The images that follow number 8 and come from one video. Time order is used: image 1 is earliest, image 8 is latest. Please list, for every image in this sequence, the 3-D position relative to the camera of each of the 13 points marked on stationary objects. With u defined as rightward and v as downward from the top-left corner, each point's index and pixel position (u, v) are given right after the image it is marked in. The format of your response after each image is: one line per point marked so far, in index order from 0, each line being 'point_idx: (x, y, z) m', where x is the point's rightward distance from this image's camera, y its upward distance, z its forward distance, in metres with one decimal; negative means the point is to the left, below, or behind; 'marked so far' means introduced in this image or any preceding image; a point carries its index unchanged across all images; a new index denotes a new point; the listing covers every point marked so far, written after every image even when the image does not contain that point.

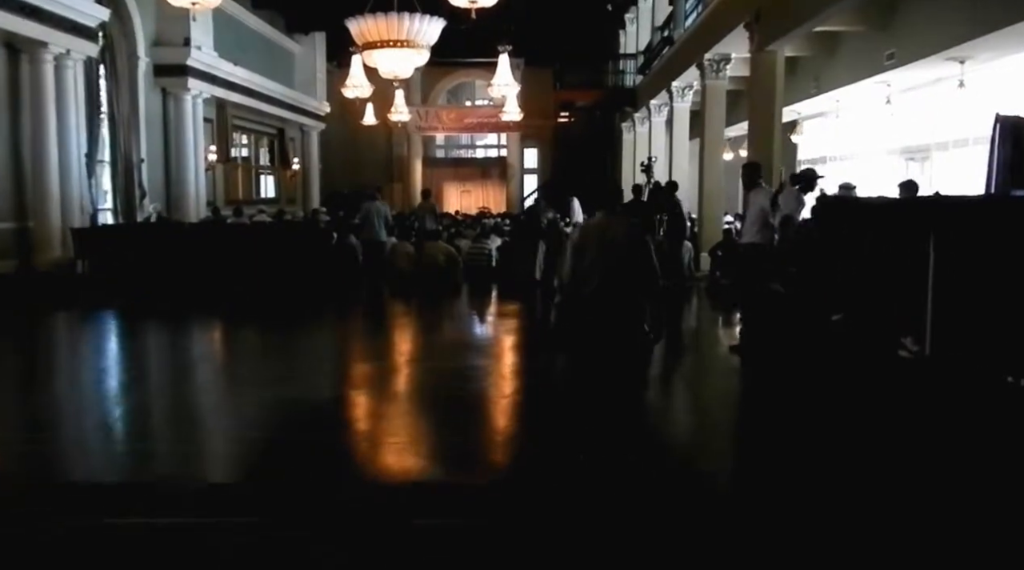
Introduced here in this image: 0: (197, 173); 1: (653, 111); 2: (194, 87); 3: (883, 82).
0: (-4.6, +1.6, +14.1) m
1: (+2.5, +3.0, +16.8) m
2: (-4.5, +2.8, +13.7) m
3: (+4.4, +2.4, +11.3) m
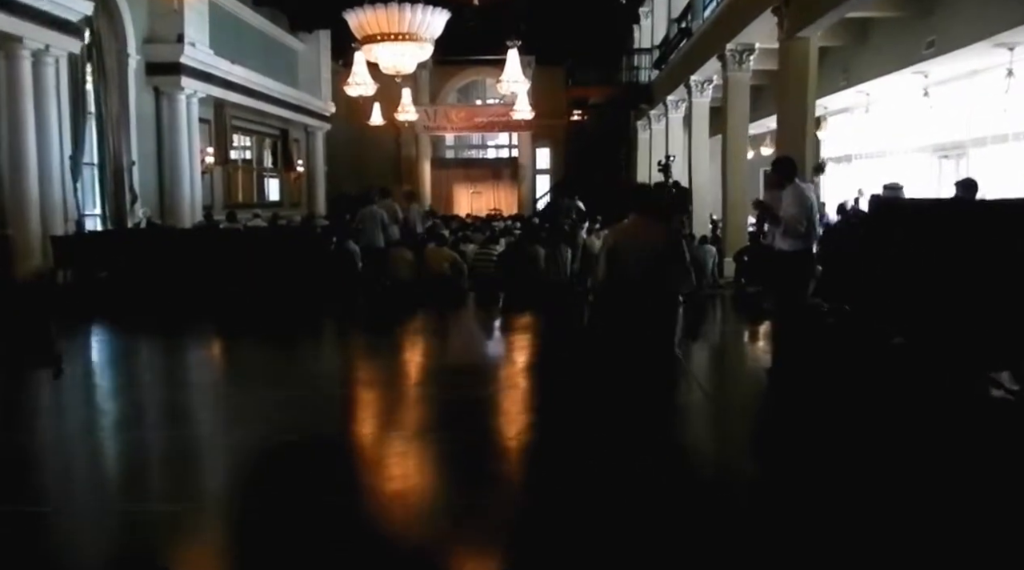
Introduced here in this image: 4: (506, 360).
0: (-4.5, +1.5, +13.5) m
1: (+2.6, +3.0, +16.0) m
2: (-4.4, +2.7, +13.1) m
3: (+4.5, +2.3, +10.5) m
4: (0.0, -0.6, +7.8) m
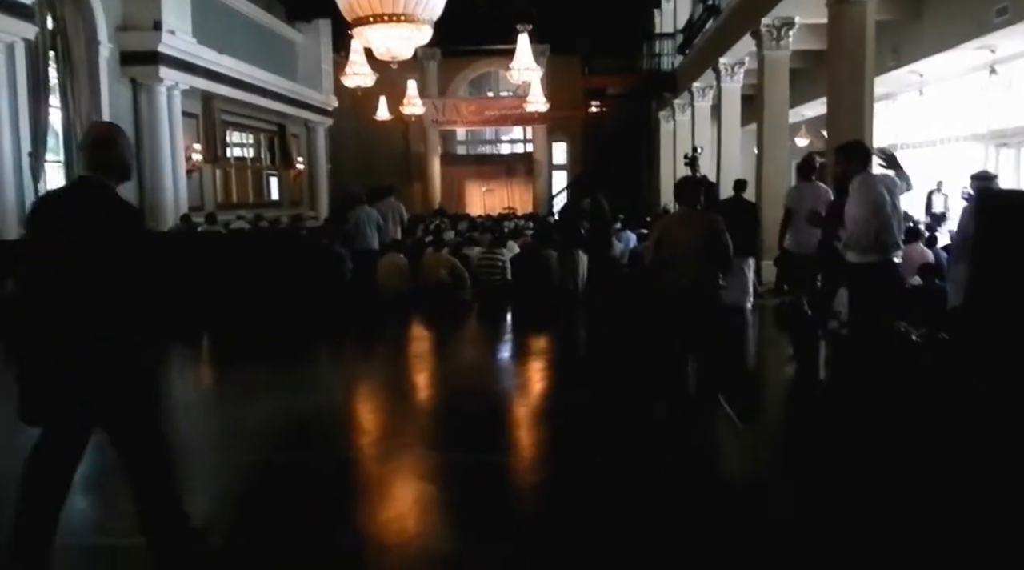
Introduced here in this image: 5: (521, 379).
0: (-4.3, +1.4, +12.4) m
1: (+2.8, +2.9, +14.8) m
2: (-4.3, +2.6, +12.0) m
3: (+4.5, +2.3, +9.2) m
4: (+0.1, -0.7, +6.6) m
5: (+0.1, -0.7, +6.6) m
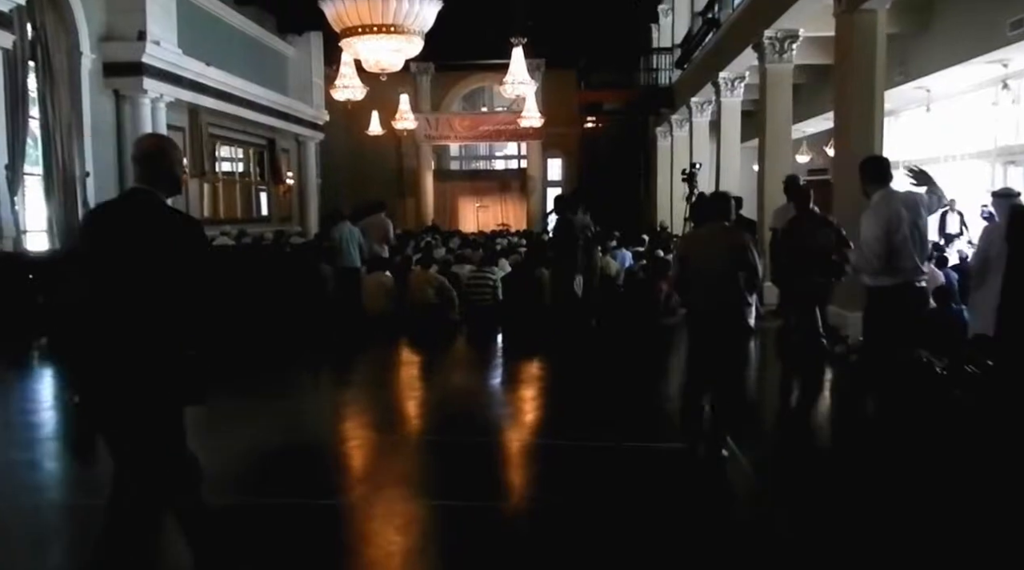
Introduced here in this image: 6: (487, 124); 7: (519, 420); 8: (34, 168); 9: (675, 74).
0: (-4.4, +1.2, +12.1) m
1: (+2.7, +2.6, +14.5) m
2: (-4.3, +2.4, +11.6) m
3: (+4.5, +2.0, +8.9) m
4: (0.0, -0.8, +6.2) m
5: (0.0, -0.8, +6.3) m
6: (-0.5, +3.3, +20.0) m
7: (0.0, -0.8, +5.8) m
8: (-5.1, +1.2, +10.3) m
9: (+3.1, +4.0, +18.5) m
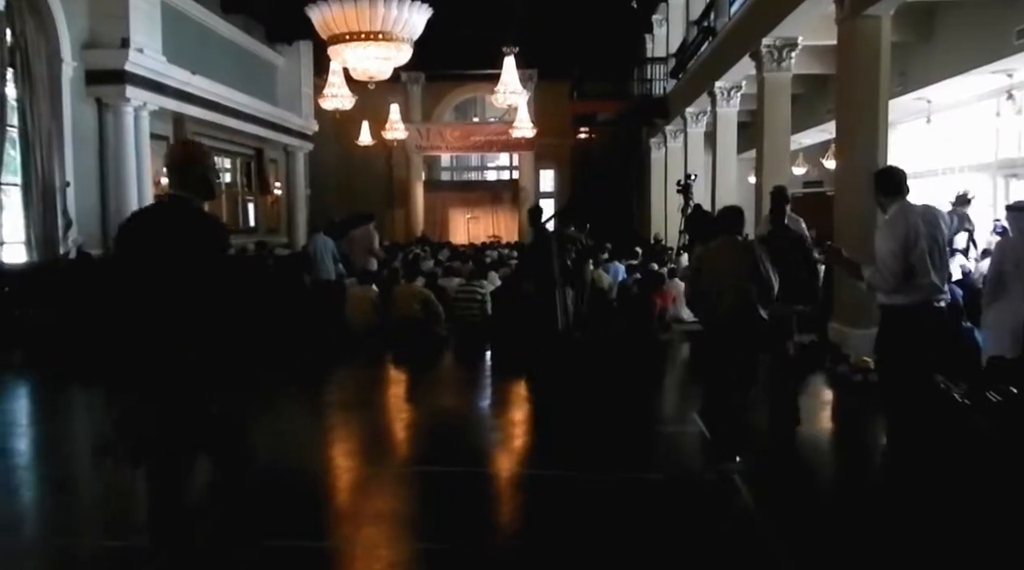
0: (-4.5, +1.0, +11.8) m
1: (+2.6, +2.4, +14.3) m
2: (-4.4, +2.2, +11.4) m
3: (+4.4, +1.9, +8.7) m
4: (0.0, -0.9, +6.0) m
5: (0.0, -0.9, +6.0) m
6: (-0.7, +3.1, +19.7) m
7: (0.0, -0.9, +5.6) m
8: (-5.2, +1.1, +10.0) m
9: (+2.9, +3.8, +18.3) m
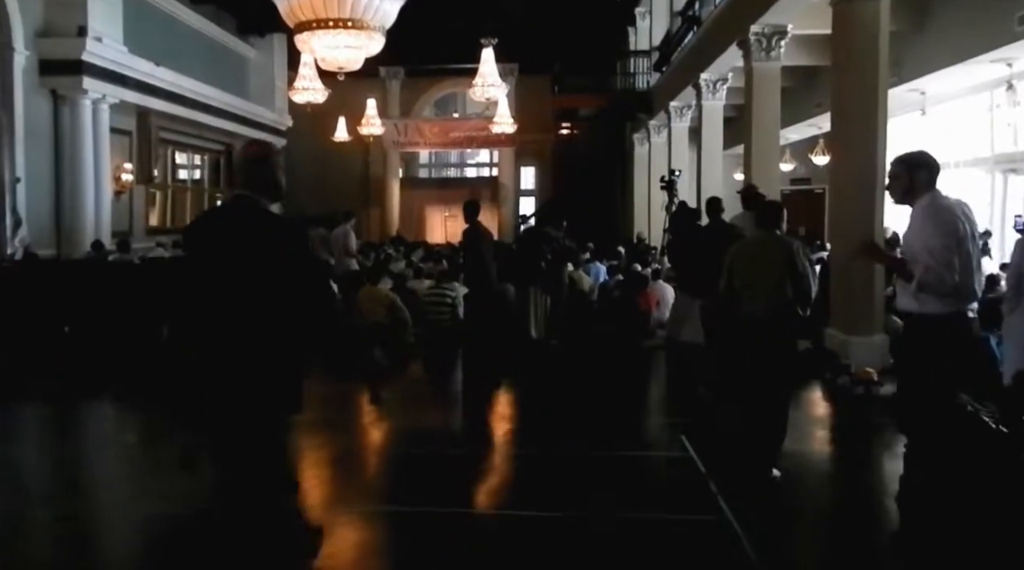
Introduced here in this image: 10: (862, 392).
0: (-4.8, +1.0, +11.2) m
1: (+2.3, +2.4, +13.8) m
2: (-4.7, +2.2, +10.8) m
3: (+4.2, +1.9, +8.3) m
4: (-0.2, -0.9, +5.5) m
5: (-0.2, -0.9, +5.5) m
6: (-1.1, +3.1, +19.3) m
7: (-0.2, -0.9, +5.1) m
8: (-5.4, +1.1, +9.4) m
9: (+2.6, +3.8, +17.9) m
10: (+2.5, -0.7, +6.8) m
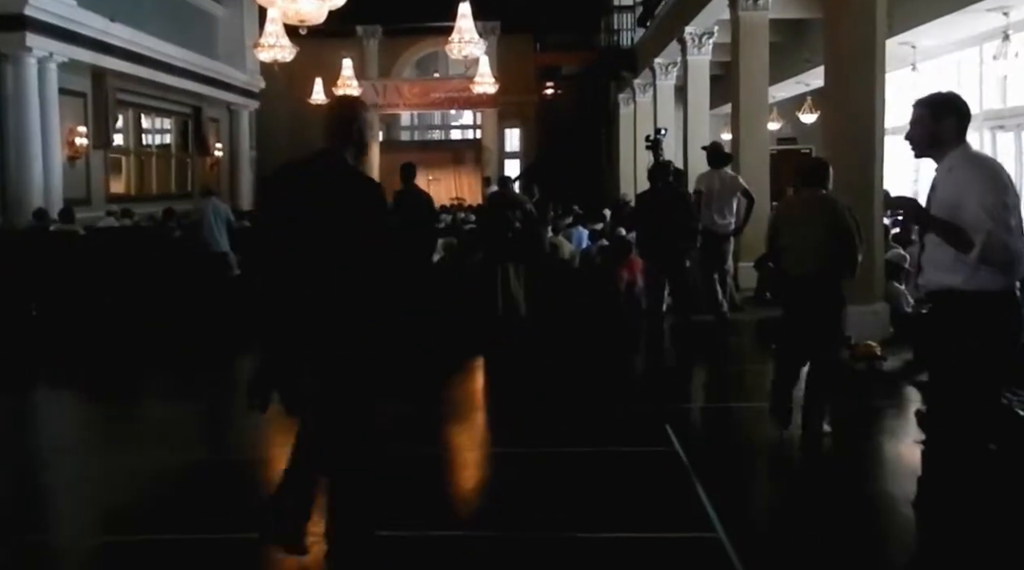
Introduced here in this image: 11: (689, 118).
0: (-5.1, +1.3, +10.6) m
1: (+2.0, +2.9, +13.2) m
2: (-5.0, +2.5, +10.2) m
3: (+3.9, +2.2, +7.7) m
4: (-0.4, -0.8, +5.0) m
5: (-0.4, -0.8, +5.0) m
6: (-1.4, +3.7, +18.6) m
7: (-0.4, -0.8, +4.6) m
8: (-5.7, +1.3, +8.8) m
9: (+2.2, +4.4, +17.2) m
10: (+2.2, -0.5, +6.3) m
11: (+2.0, +1.9, +11.1) m
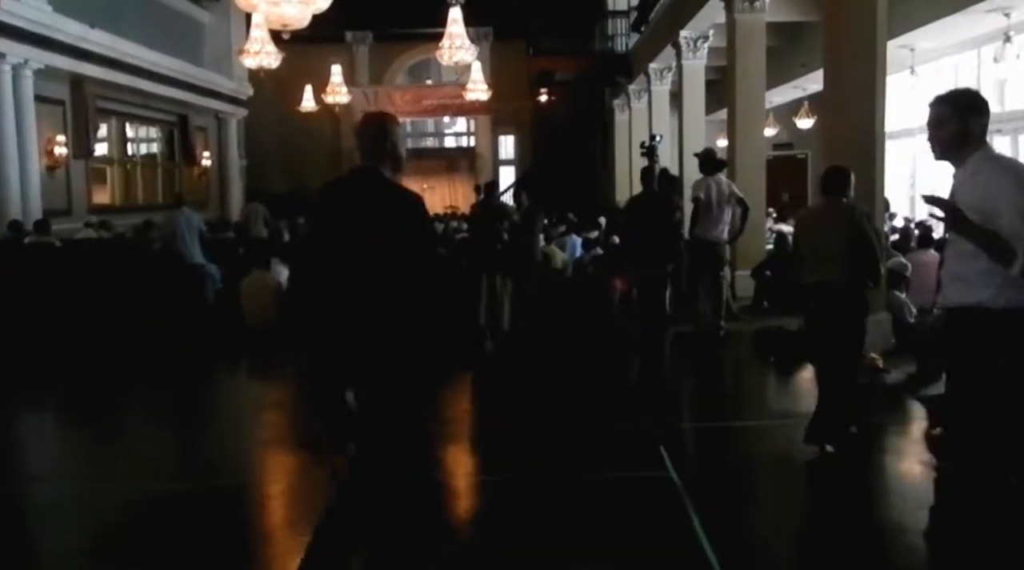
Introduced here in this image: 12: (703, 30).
0: (-5.2, +1.2, +10.3) m
1: (+1.9, +2.7, +12.9) m
2: (-5.1, +2.3, +9.9) m
3: (+3.8, +2.1, +7.4) m
4: (-0.5, -0.9, +4.7) m
5: (-0.5, -0.9, +4.7) m
6: (-1.5, +3.5, +18.3) m
7: (-0.5, -0.9, +4.3) m
8: (-5.7, +1.2, +8.5) m
9: (+2.1, +4.3, +17.0) m
10: (+2.2, -0.6, +6.0) m
11: (+1.9, +1.8, +10.8) m
12: (+2.0, +2.7, +10.2) m
